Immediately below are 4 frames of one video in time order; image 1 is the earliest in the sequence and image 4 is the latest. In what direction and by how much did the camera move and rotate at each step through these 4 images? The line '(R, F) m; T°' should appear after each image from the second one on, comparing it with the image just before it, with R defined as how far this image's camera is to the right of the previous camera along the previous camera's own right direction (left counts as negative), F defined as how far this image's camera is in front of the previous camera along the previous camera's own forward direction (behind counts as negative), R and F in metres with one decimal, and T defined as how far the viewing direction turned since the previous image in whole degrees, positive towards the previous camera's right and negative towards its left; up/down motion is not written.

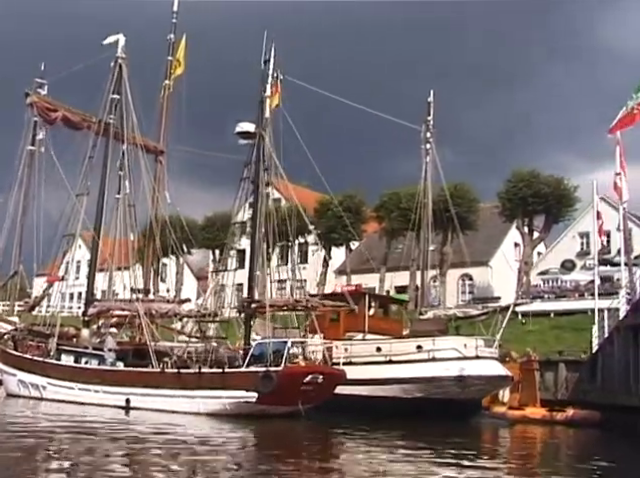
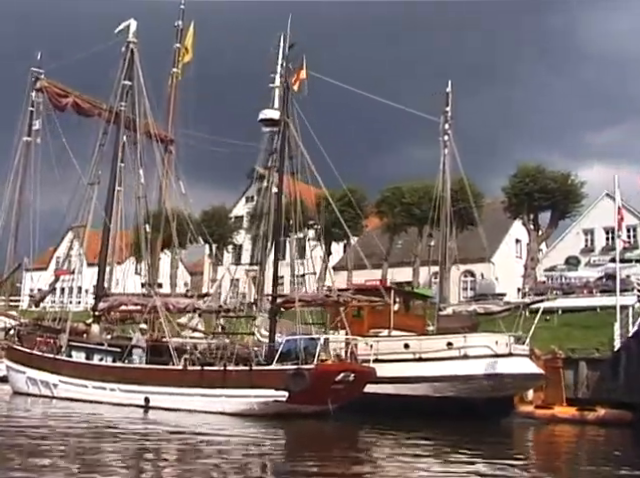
(-1.8, +1.4) m; +1°
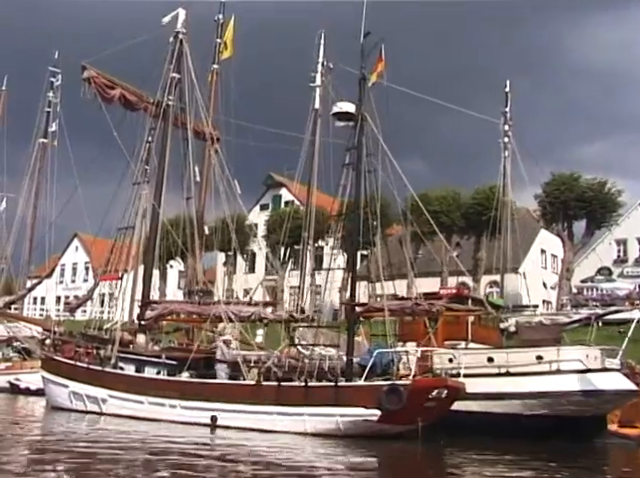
(-3.4, +2.8) m; +1°
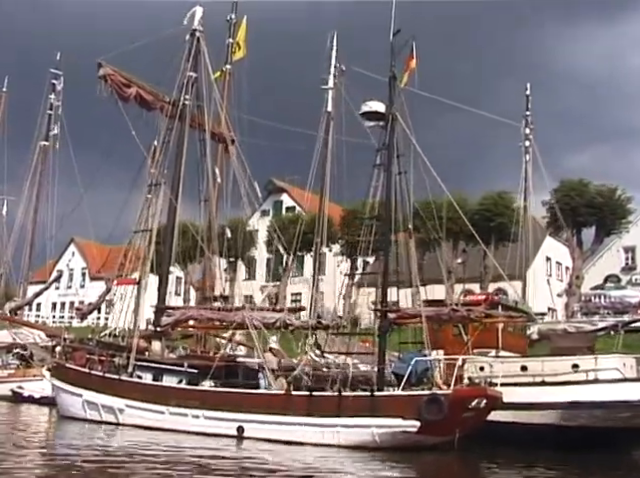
(-1.4, +1.2) m; +1°
